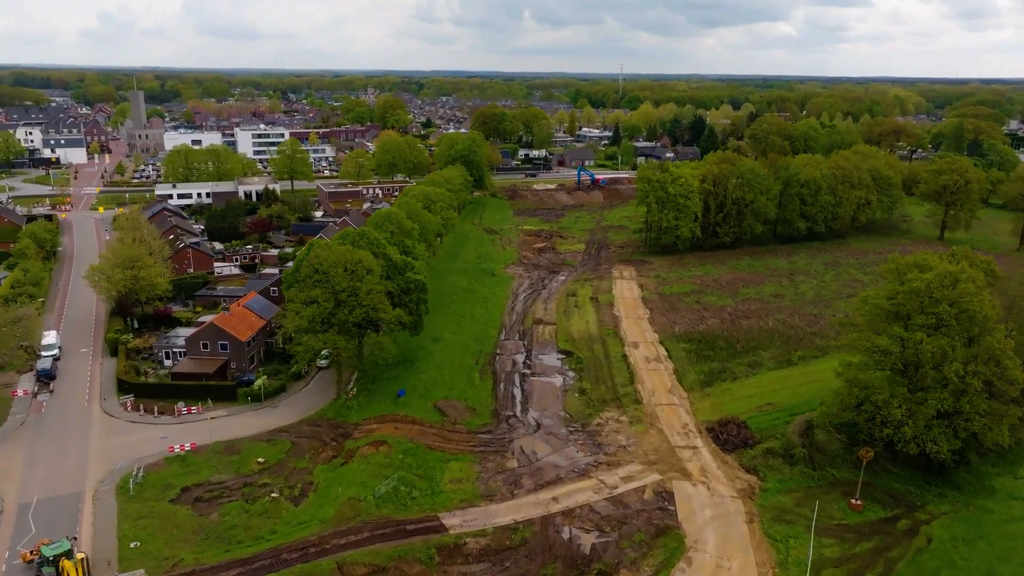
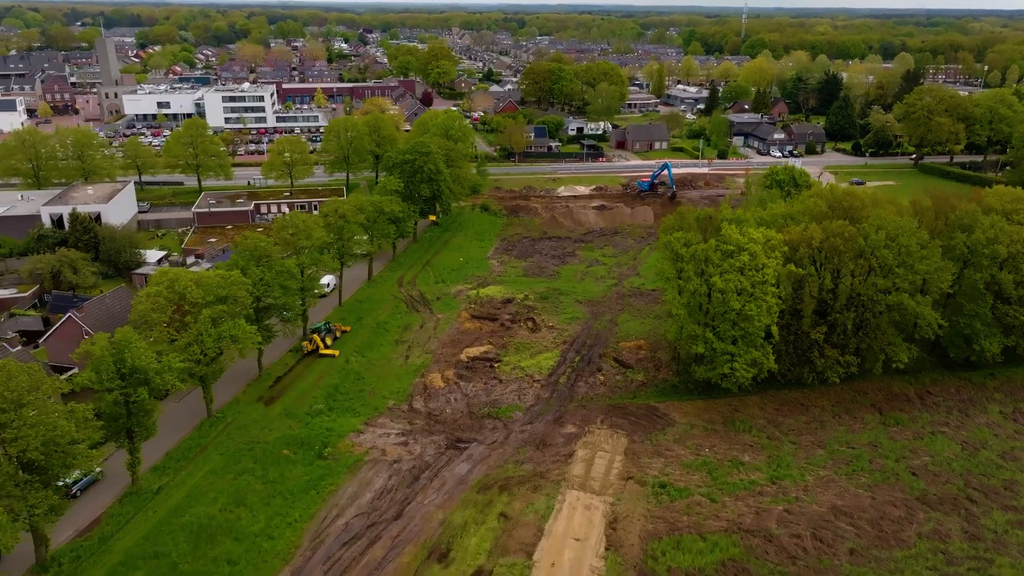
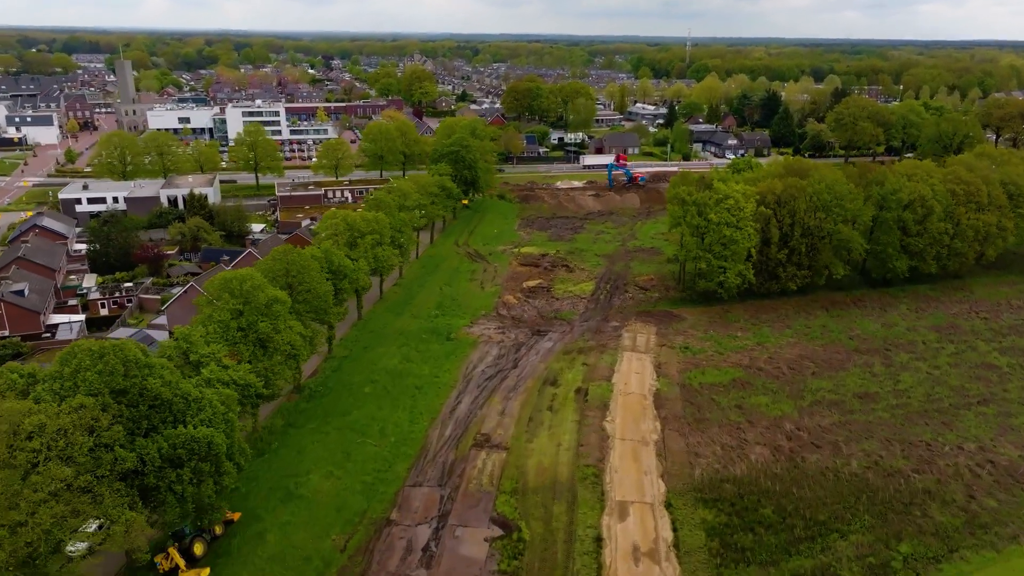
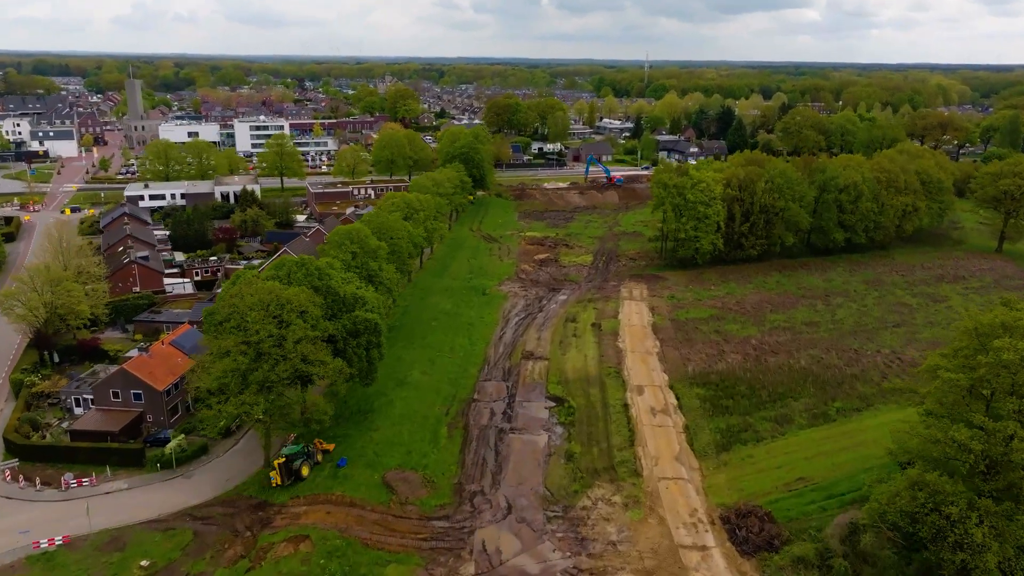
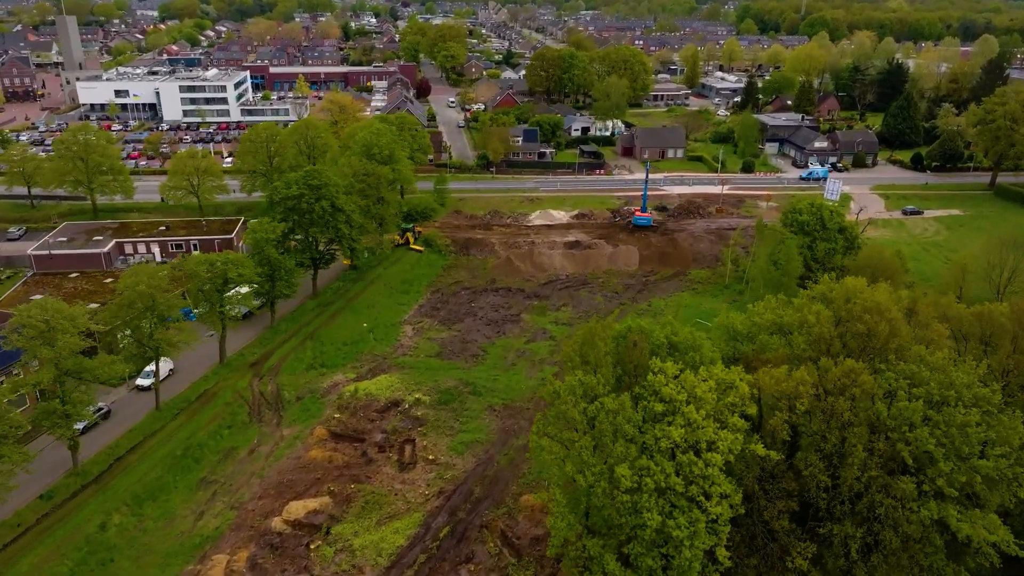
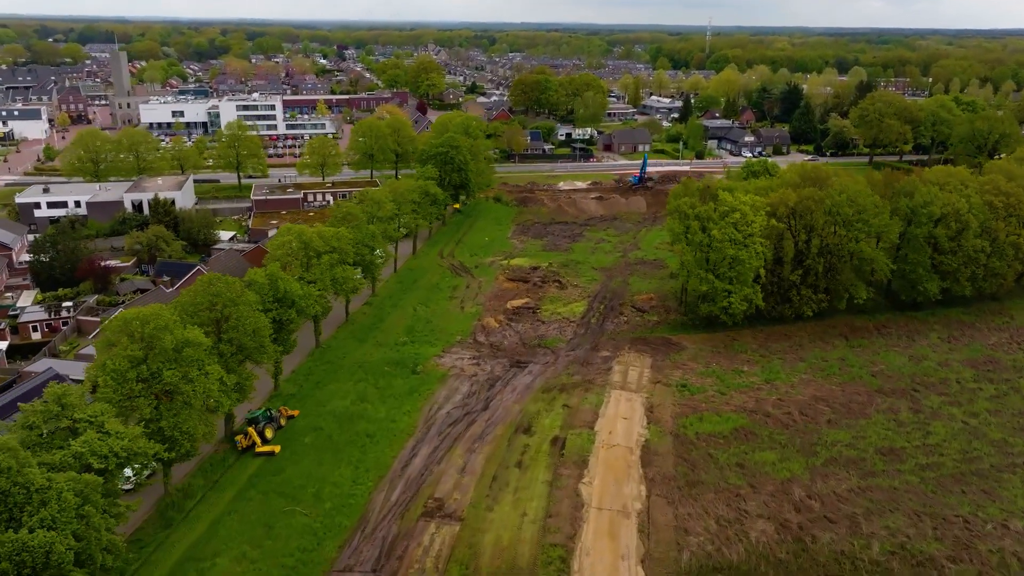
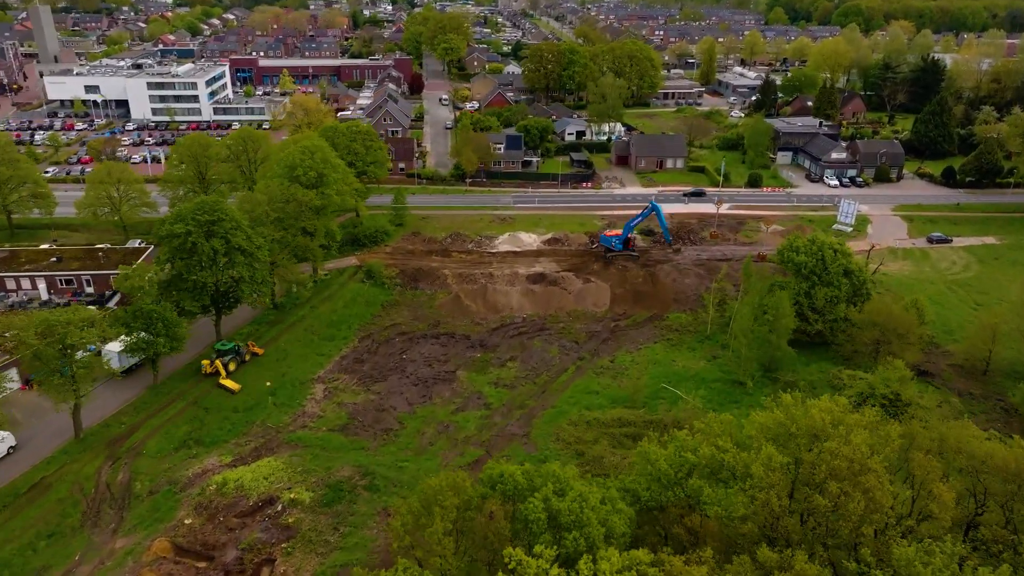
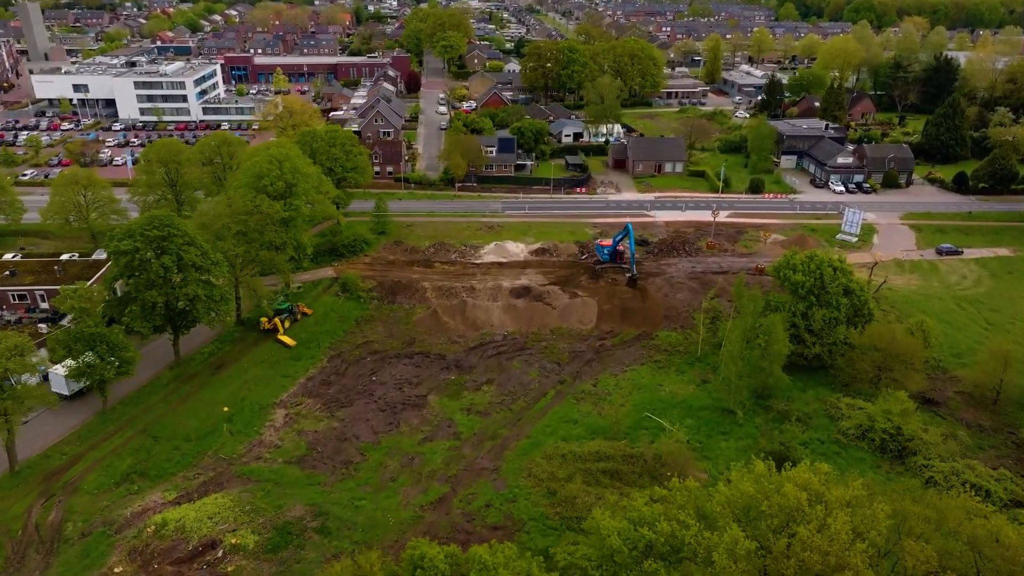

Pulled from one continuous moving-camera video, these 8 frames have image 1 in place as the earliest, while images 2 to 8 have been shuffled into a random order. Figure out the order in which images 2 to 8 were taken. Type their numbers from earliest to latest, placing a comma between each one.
4, 3, 6, 2, 5, 7, 8
